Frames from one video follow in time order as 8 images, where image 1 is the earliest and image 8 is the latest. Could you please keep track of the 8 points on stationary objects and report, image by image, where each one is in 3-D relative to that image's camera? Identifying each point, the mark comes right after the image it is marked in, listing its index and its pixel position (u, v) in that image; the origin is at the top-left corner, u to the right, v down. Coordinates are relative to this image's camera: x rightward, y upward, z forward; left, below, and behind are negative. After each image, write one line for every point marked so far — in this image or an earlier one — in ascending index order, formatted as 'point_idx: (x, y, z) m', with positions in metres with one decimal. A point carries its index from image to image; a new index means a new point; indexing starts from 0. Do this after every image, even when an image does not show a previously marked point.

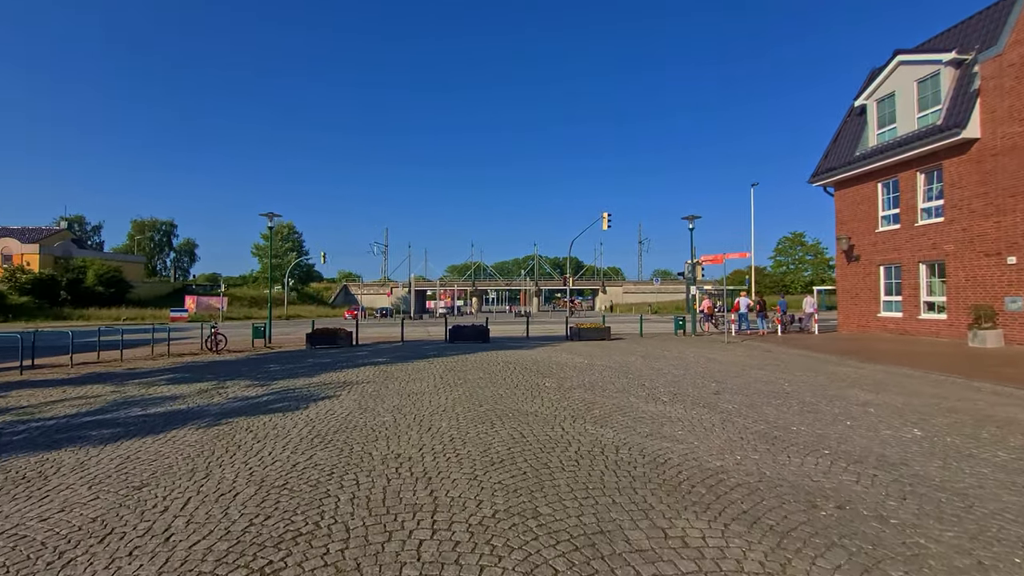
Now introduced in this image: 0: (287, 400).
0: (-4.4, -2.2, +9.5) m
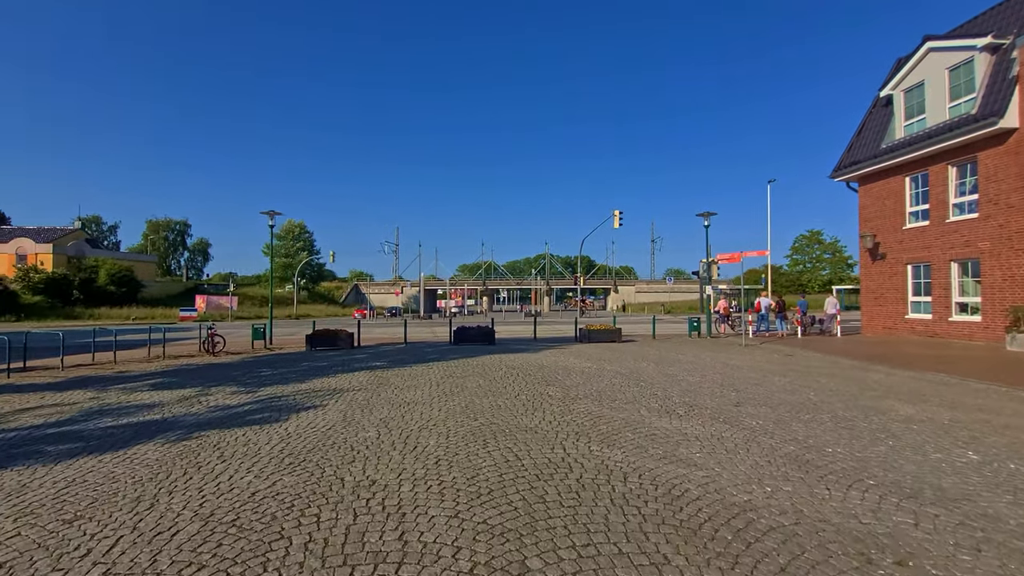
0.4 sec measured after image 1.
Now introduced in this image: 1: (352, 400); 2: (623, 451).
0: (-4.4, -2.2, +8.8) m
1: (-3.1, -2.1, +9.4) m
2: (+1.4, -2.0, +6.2) m
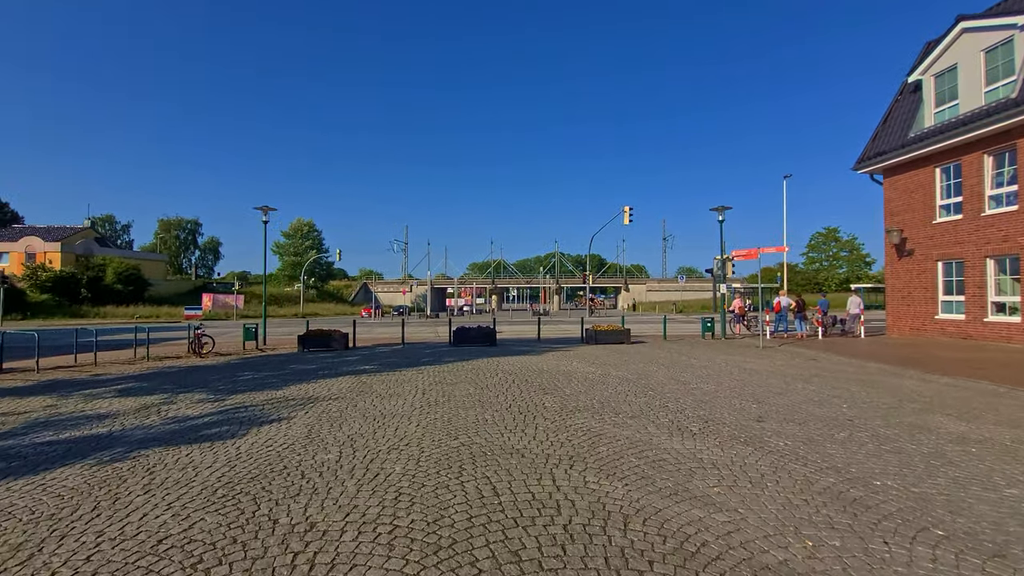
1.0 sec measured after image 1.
0: (-4.5, -2.2, +7.9) m
1: (-3.2, -2.1, +8.4) m
2: (+1.2, -2.0, +5.1) m
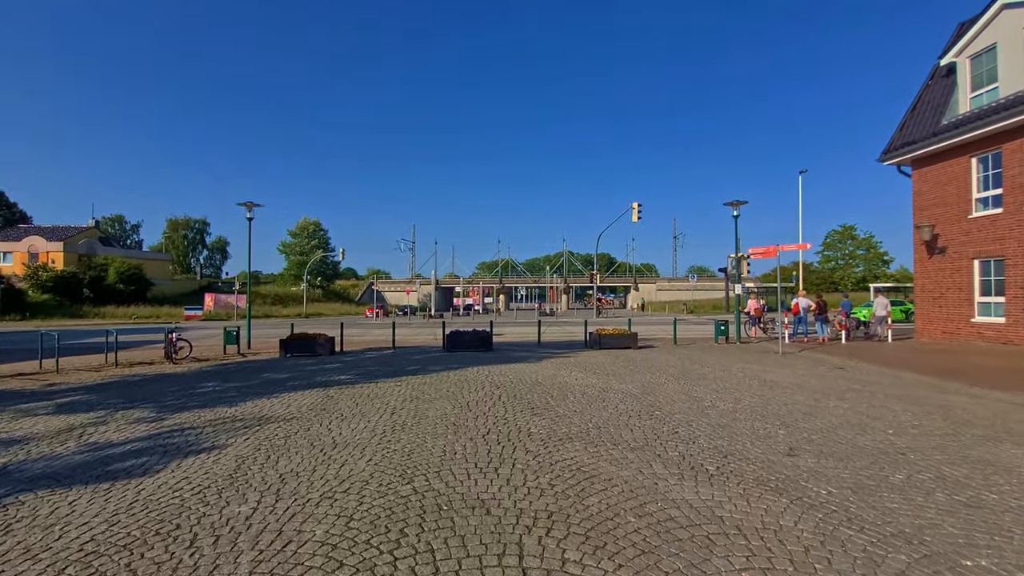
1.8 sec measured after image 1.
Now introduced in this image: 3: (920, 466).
0: (-4.8, -2.2, +6.6) m
1: (-3.5, -2.2, +7.2) m
2: (+0.8, -2.1, +3.7) m
3: (+5.0, -2.2, +6.0) m
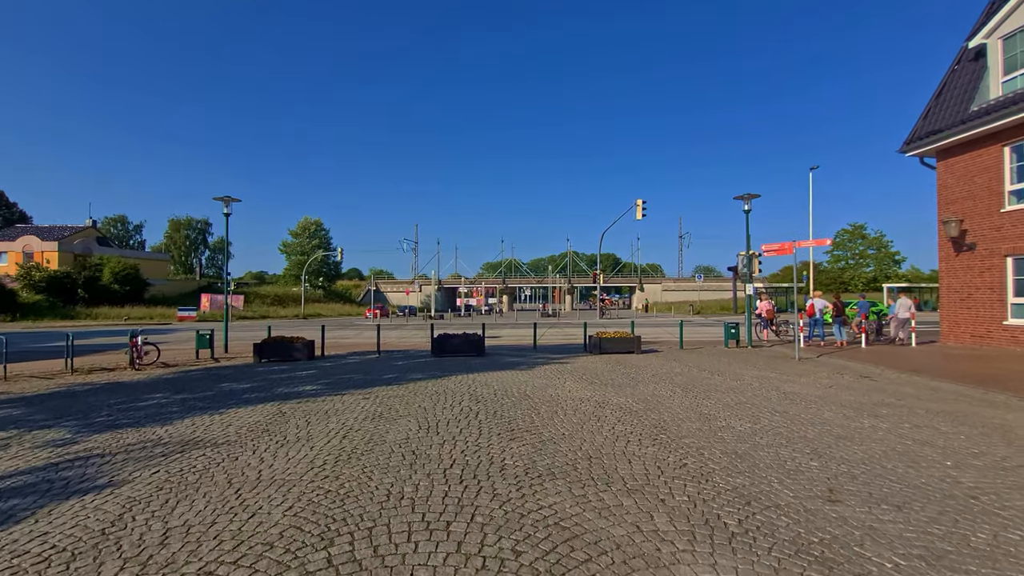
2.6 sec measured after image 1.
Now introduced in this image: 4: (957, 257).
0: (-5.2, -2.2, +5.3) m
1: (-3.9, -2.1, +5.9) m
2: (+0.4, -2.0, +2.4) m
3: (+4.6, -2.1, +4.6) m
4: (+17.8, +1.3, +19.6) m
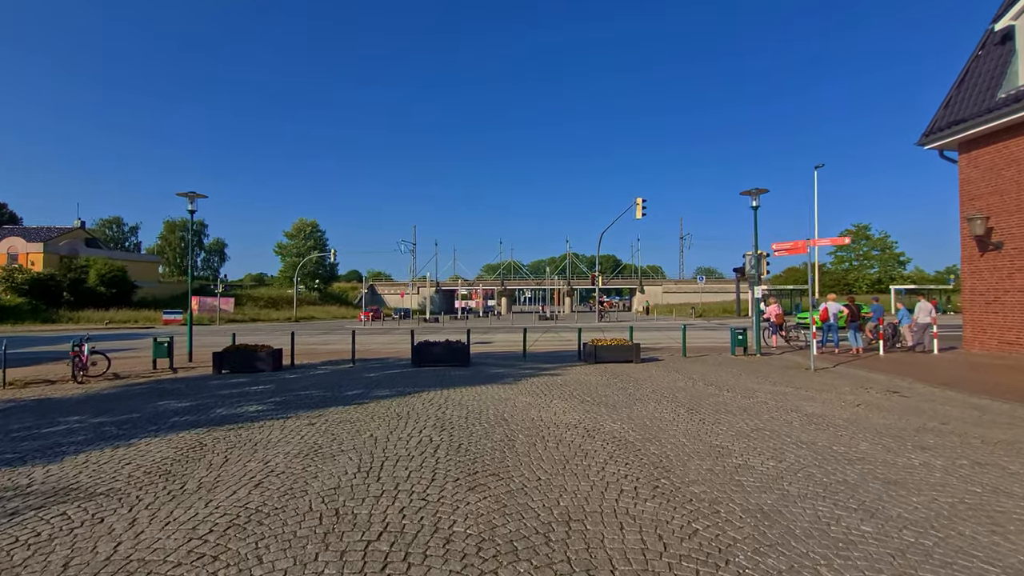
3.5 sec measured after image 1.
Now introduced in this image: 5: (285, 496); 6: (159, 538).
0: (-5.6, -2.3, +3.9) m
1: (-4.3, -2.2, +4.4) m
2: (0.0, -2.1, +0.9) m
3: (+4.2, -2.2, +3.1) m
4: (+17.4, +1.2, +18.2) m
5: (-2.3, -2.1, +5.1) m
6: (-3.0, -2.1, +4.3) m
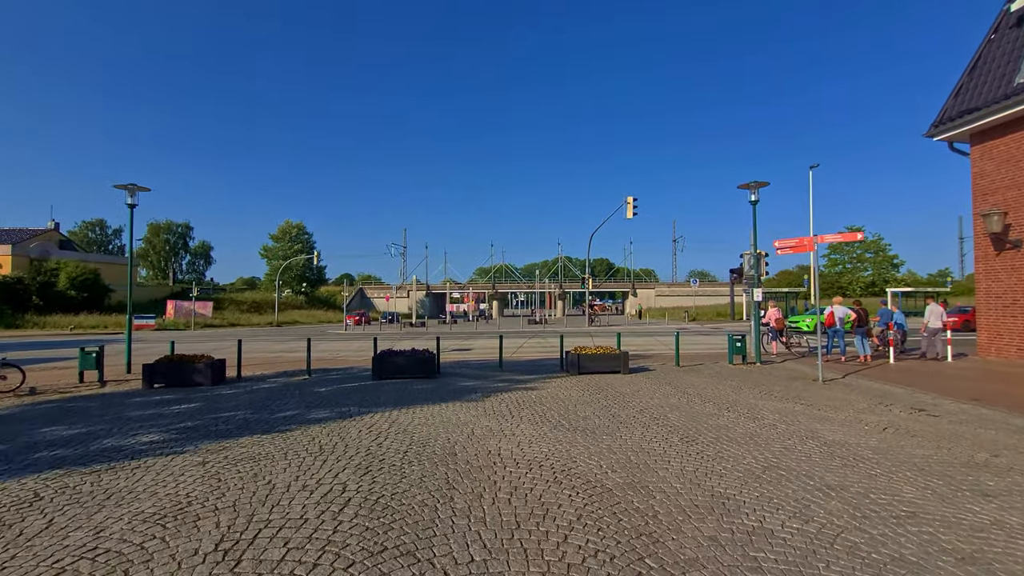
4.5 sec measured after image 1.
0: (-6.2, -2.3, +2.1) m
1: (-4.9, -2.2, +2.7) m
2: (-0.6, -2.1, -0.7) m
3: (+3.6, -2.2, +1.5) m
4: (+16.6, +1.1, +16.7) m
5: (-2.9, -2.1, +3.4) m
6: (-3.6, -2.1, +2.6) m
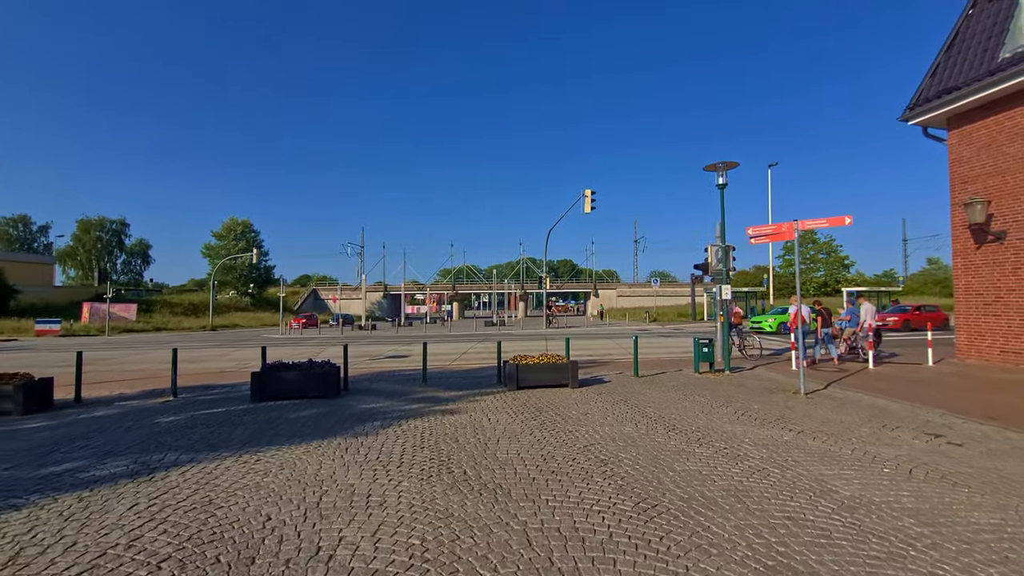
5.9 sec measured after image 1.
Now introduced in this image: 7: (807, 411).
0: (-7.1, -2.1, -0.9) m
1: (-5.9, -2.1, -0.3) m
2: (-1.3, -1.9, -3.4) m
3: (+2.7, -2.0, -0.8) m
4: (+14.6, +1.2, +15.3) m
5: (-3.9, -2.0, +0.6) m
6: (-4.6, -2.0, -0.3) m
7: (+5.5, -2.3, +9.1) m
